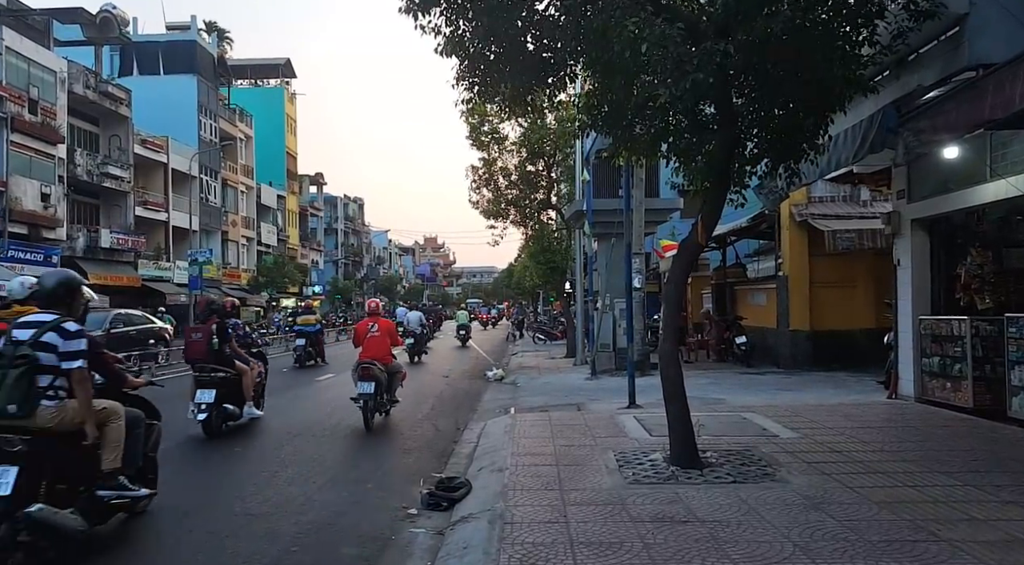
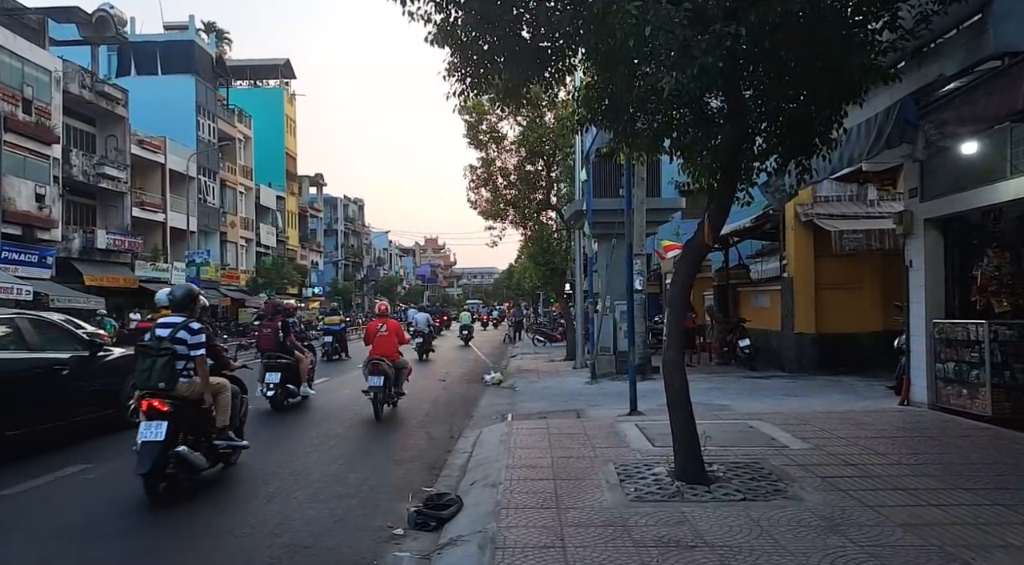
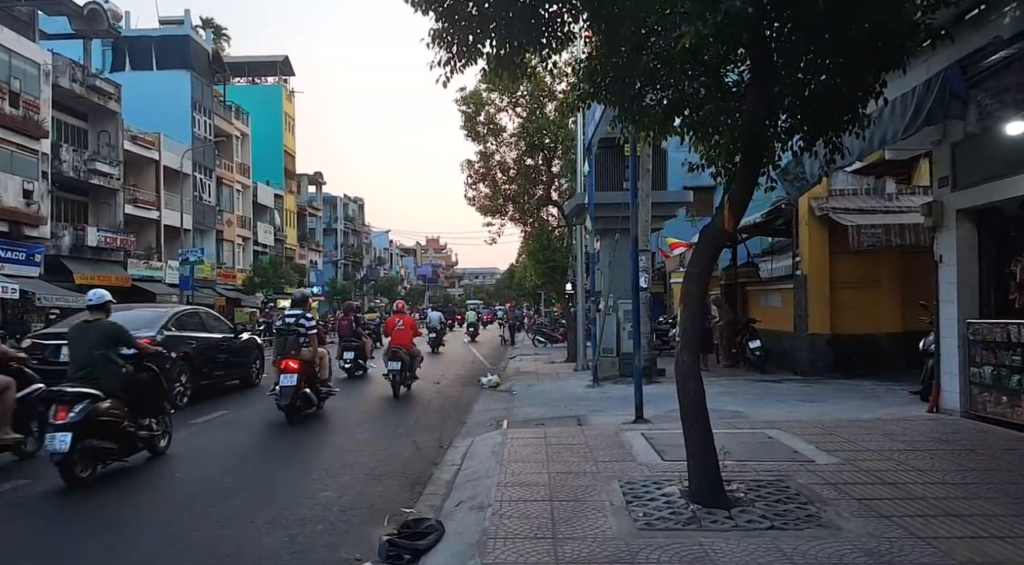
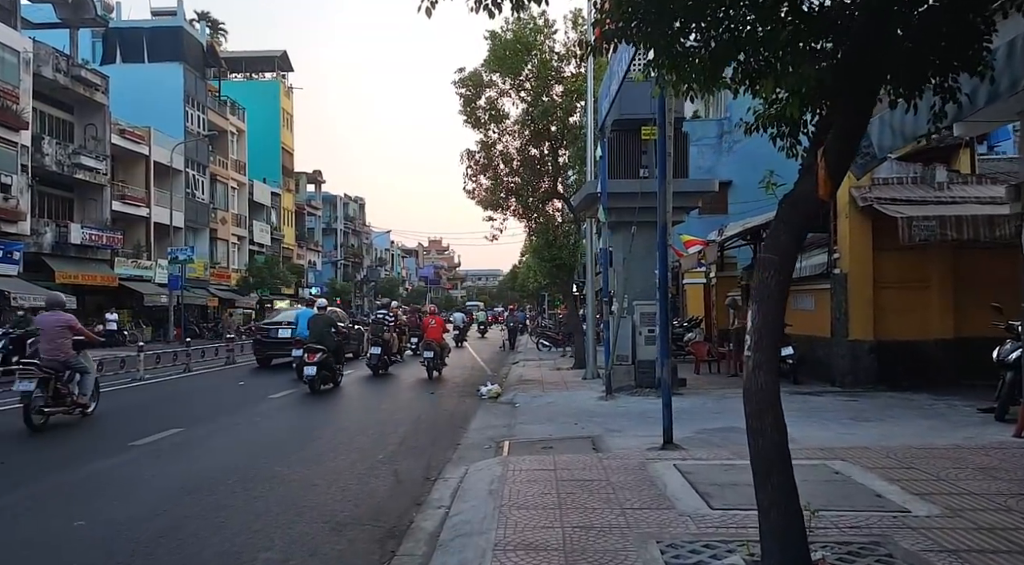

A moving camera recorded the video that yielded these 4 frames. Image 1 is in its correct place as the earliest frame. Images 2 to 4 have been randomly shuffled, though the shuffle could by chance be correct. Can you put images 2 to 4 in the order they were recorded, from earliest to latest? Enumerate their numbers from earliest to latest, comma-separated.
2, 3, 4
